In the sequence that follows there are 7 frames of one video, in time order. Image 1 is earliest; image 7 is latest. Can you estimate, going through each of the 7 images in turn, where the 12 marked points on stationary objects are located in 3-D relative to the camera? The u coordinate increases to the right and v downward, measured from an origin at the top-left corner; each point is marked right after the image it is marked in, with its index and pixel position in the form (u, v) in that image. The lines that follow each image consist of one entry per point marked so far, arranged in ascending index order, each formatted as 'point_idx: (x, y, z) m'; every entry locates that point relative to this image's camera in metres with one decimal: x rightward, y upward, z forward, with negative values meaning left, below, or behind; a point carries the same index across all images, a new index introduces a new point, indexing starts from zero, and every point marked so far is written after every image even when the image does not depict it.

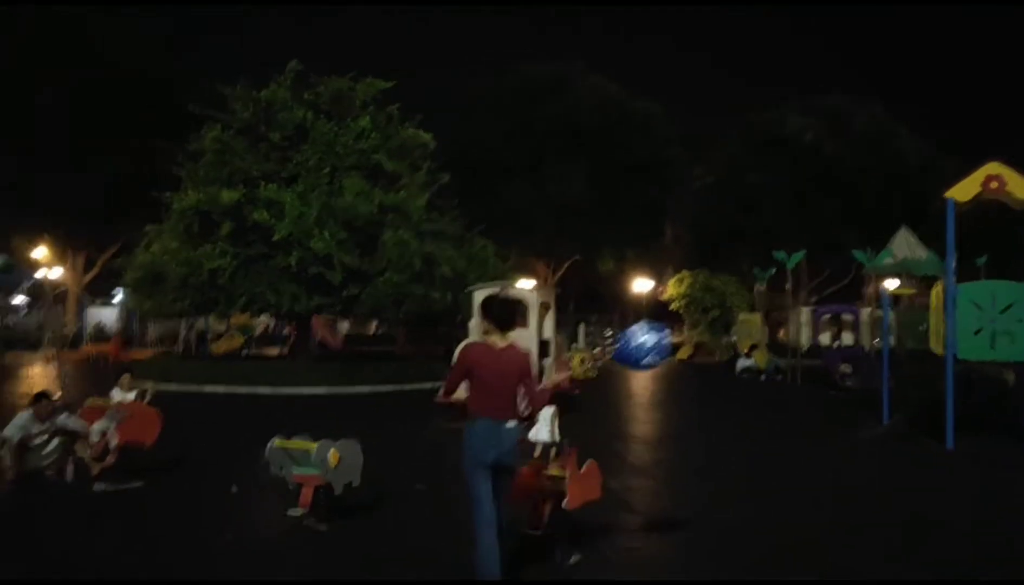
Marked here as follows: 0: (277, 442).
0: (-2.0, -1.3, +8.8) m
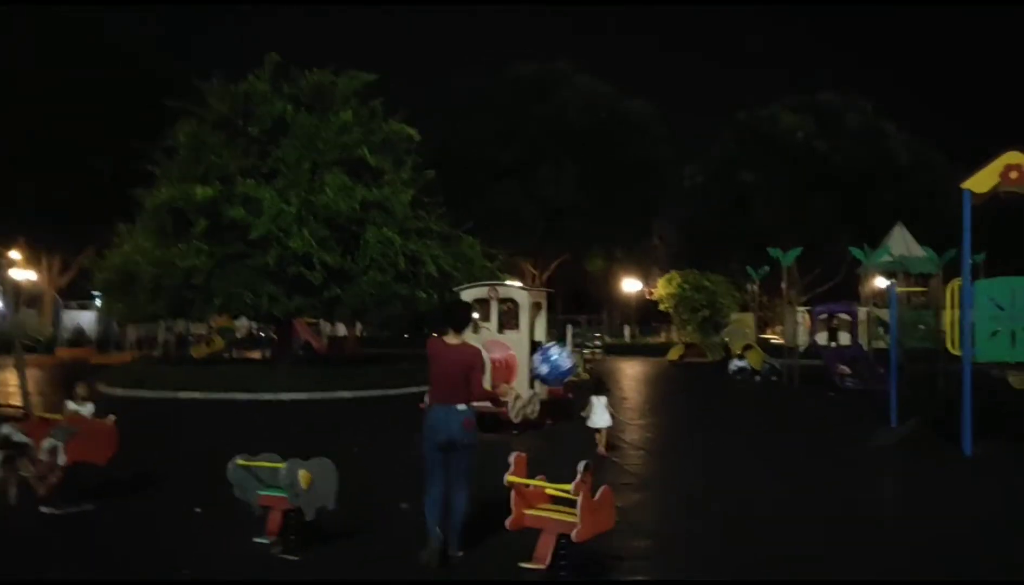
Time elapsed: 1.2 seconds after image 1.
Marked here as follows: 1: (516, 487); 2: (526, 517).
0: (-2.0, -1.3, +7.8) m
1: (0.0, -1.5, +7.8) m
2: (+0.1, -1.7, +7.7) m
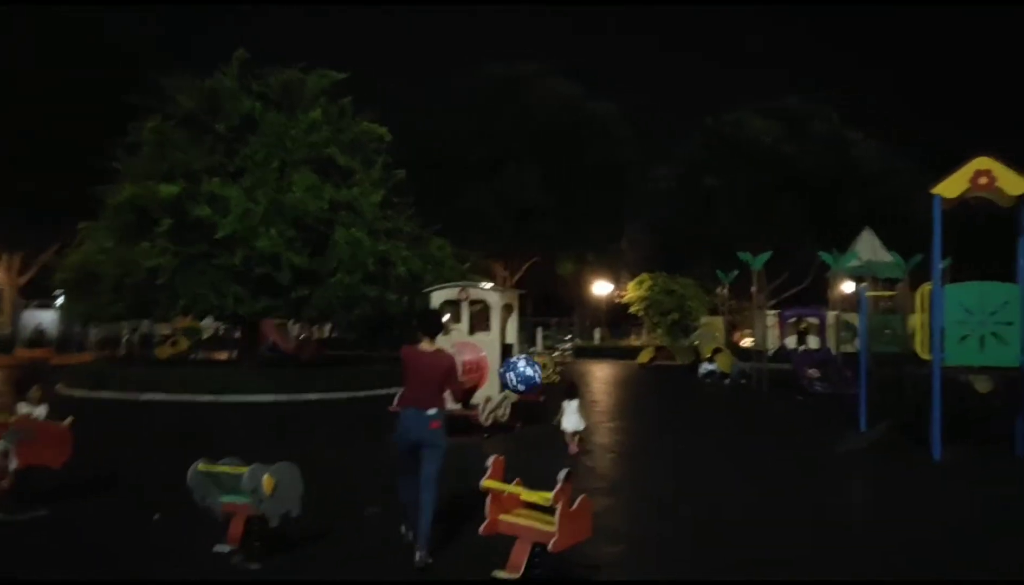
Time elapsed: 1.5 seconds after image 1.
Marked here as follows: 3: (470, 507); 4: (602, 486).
0: (-2.2, -1.3, +7.6) m
1: (-0.2, -1.5, +7.6) m
2: (-0.1, -1.7, +7.5) m
3: (-0.4, -2.0, +9.8) m
4: (+1.0, -2.1, +11.7) m
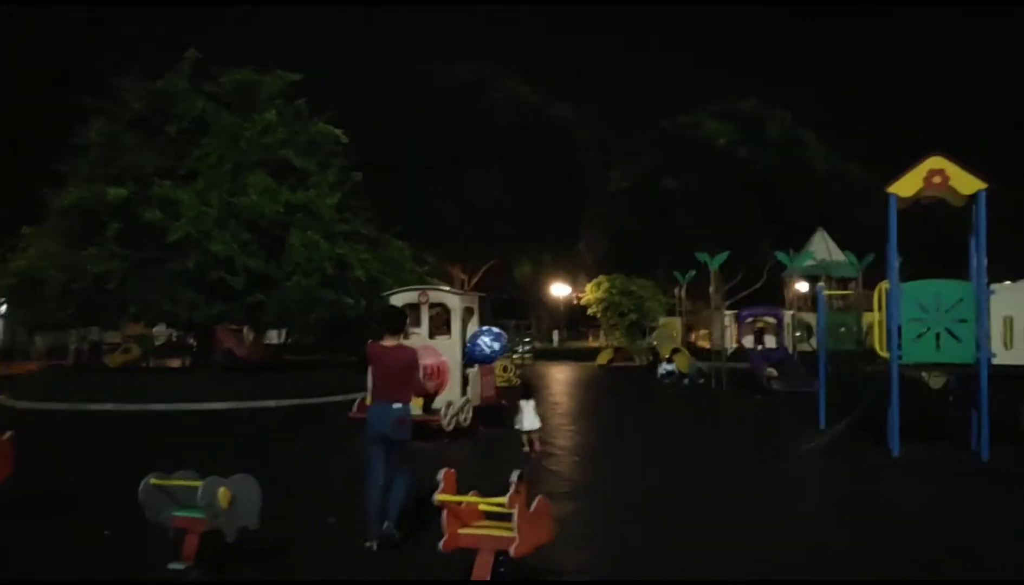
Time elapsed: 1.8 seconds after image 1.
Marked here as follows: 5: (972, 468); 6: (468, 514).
0: (-2.5, -1.3, +7.3) m
1: (-0.4, -1.5, +7.4) m
2: (-0.3, -1.7, +7.3) m
3: (-0.8, -2.0, +9.6) m
4: (+0.6, -2.2, +11.5) m
5: (+5.7, -2.2, +13.1) m
6: (-0.3, -1.6, +7.5) m
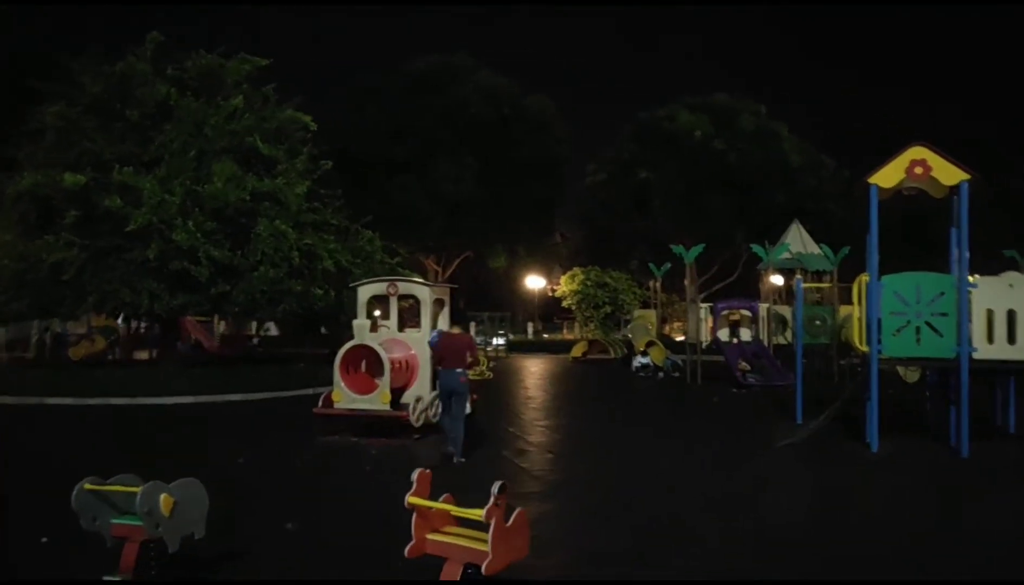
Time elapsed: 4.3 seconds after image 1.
0: (-2.7, -1.2, +6.8) m
1: (-0.6, -1.4, +6.9) m
2: (-0.6, -1.6, +6.9) m
3: (-1.0, -1.9, +9.1) m
4: (+0.3, -2.1, +11.1) m
5: (+5.4, -2.1, +12.8) m
6: (-0.5, -1.5, +7.1) m
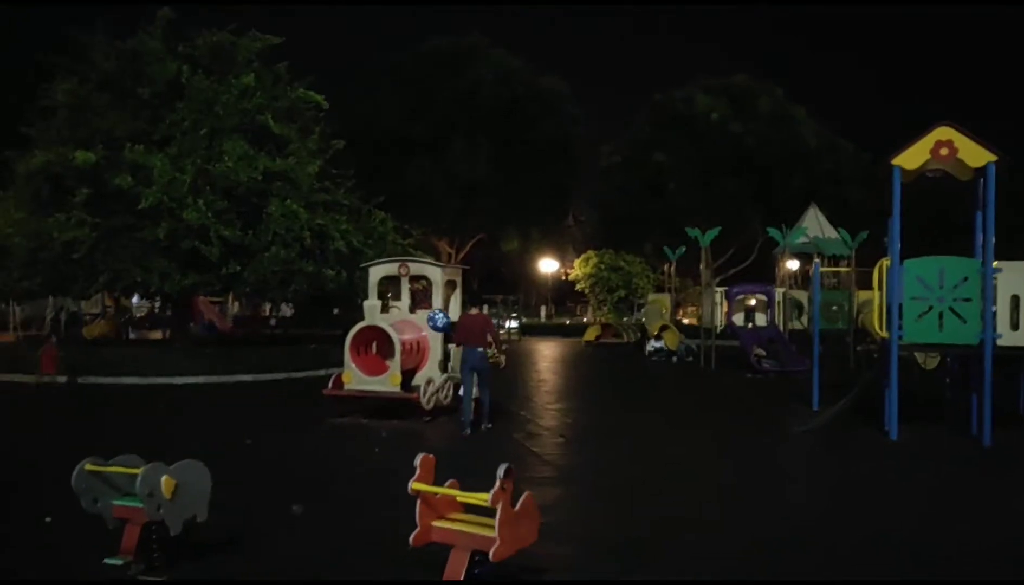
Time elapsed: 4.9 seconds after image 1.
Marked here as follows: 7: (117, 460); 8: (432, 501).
0: (-2.6, -1.1, +6.6) m
1: (-0.6, -1.3, +6.8) m
2: (-0.5, -1.5, +6.7) m
3: (-0.9, -1.7, +9.0) m
4: (+0.4, -1.9, +10.9) m
5: (+5.5, -1.9, +12.6) m
6: (-0.4, -1.4, +6.9) m
7: (-2.6, -1.1, +6.9) m
8: (-0.5, -1.3, +6.8) m
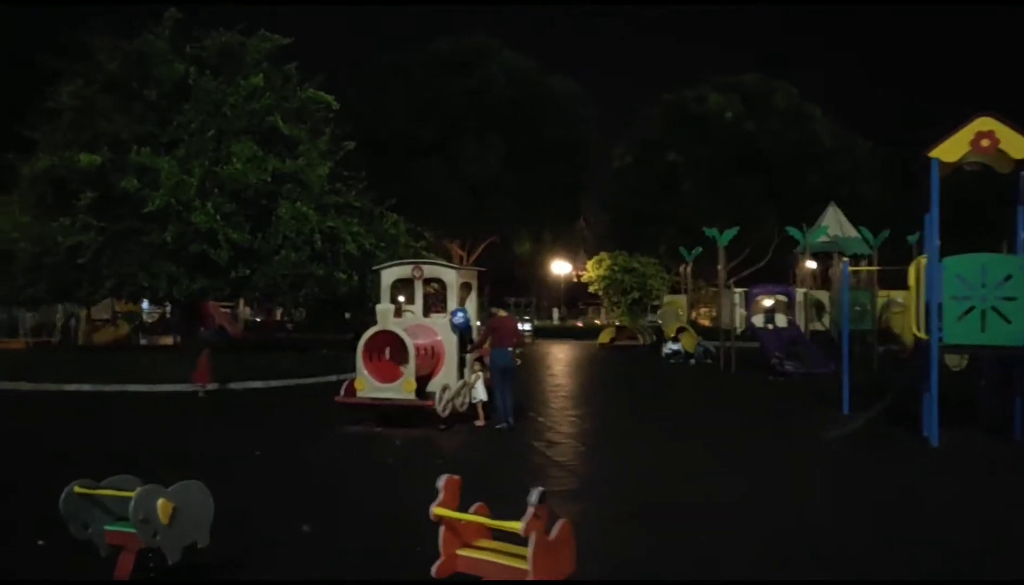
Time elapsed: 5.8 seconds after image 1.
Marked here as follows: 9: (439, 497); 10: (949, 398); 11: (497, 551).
0: (-2.5, -1.1, +6.2) m
1: (-0.4, -1.3, +6.3) m
2: (-0.3, -1.5, +6.2) m
3: (-0.7, -1.8, +8.5) m
4: (+0.6, -1.9, +10.4) m
5: (+5.7, -1.9, +12.0) m
6: (-0.3, -1.4, +6.4) m
7: (-2.4, -1.1, +6.4) m
8: (-0.3, -1.4, +6.3) m
9: (-0.5, -1.2, +6.4) m
10: (+7.1, -1.7, +17.2) m
11: (-0.1, -1.5, +6.2) m
